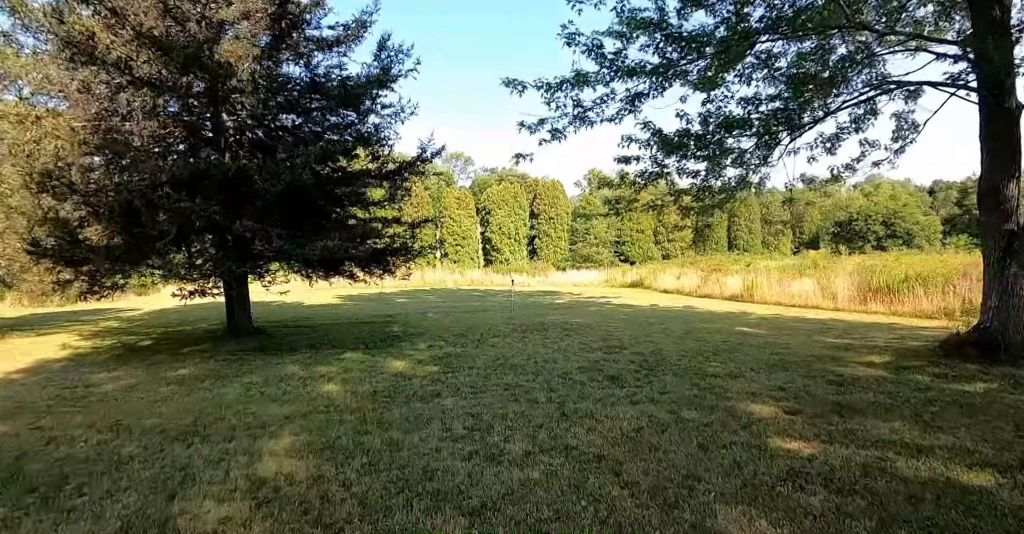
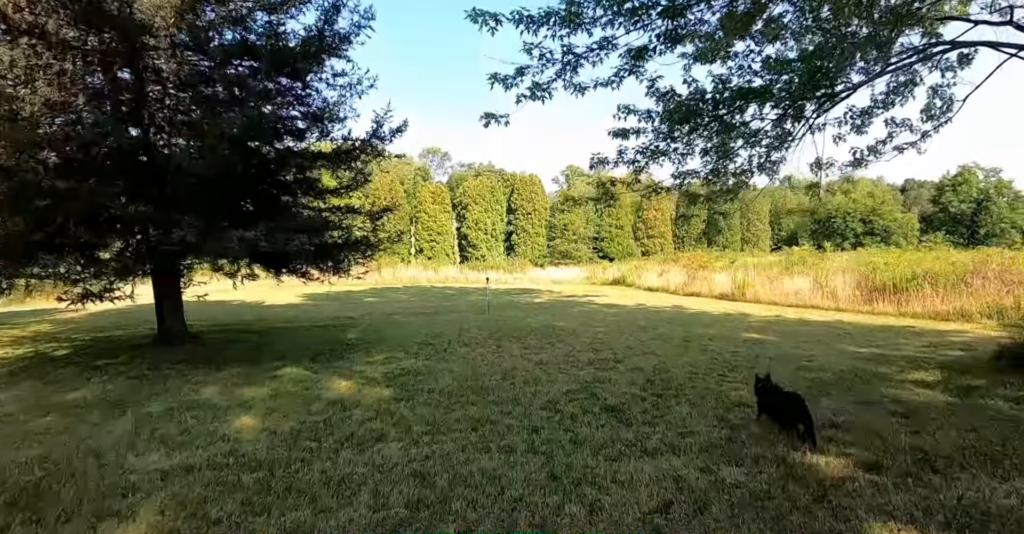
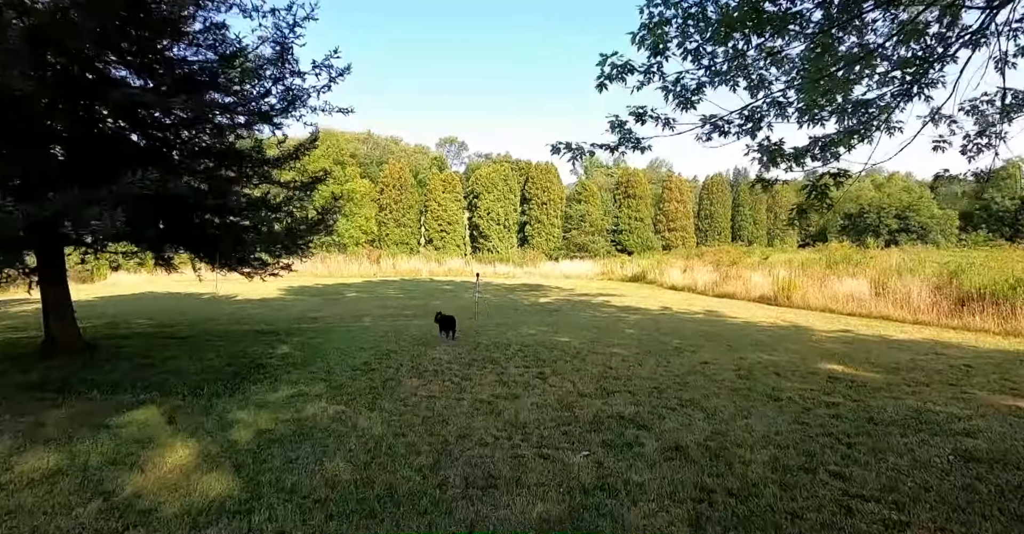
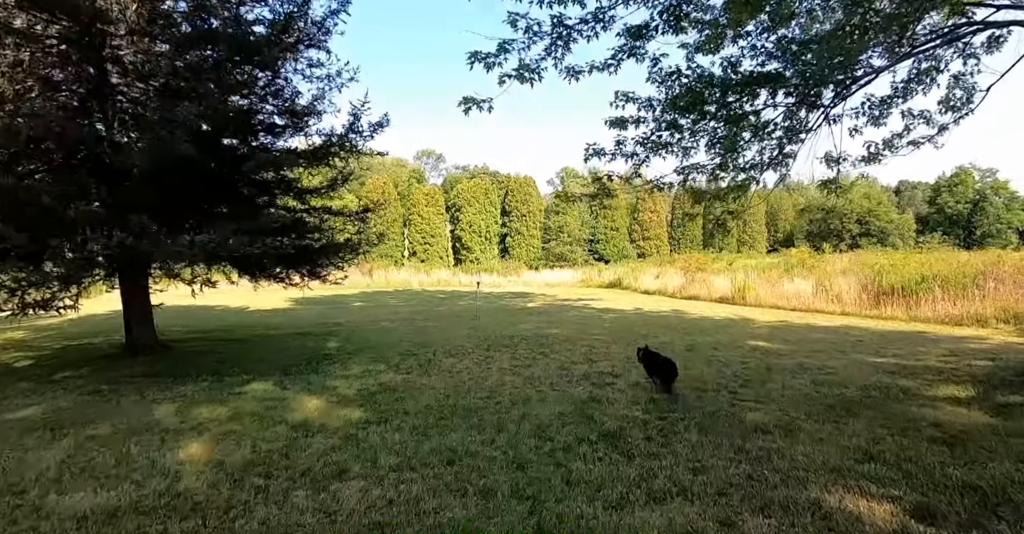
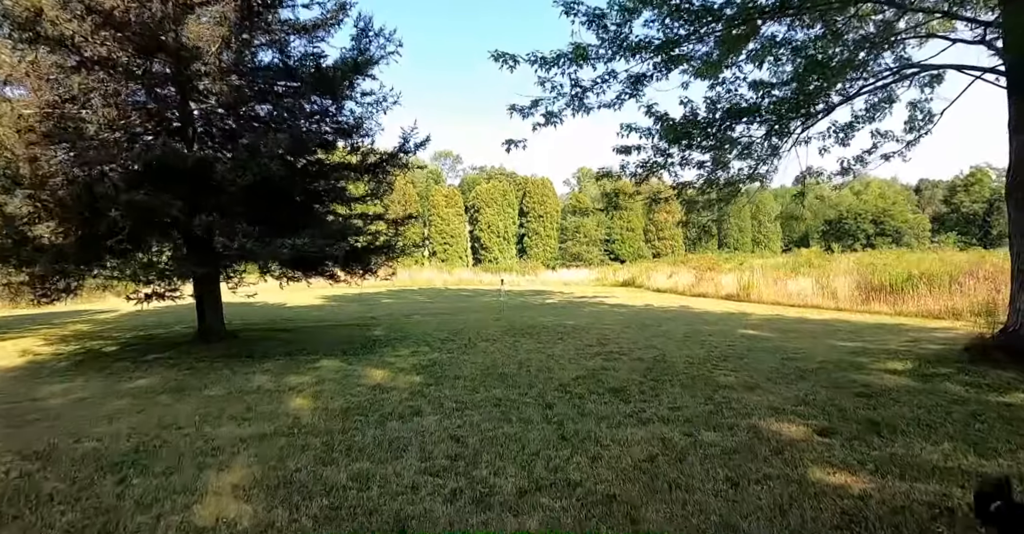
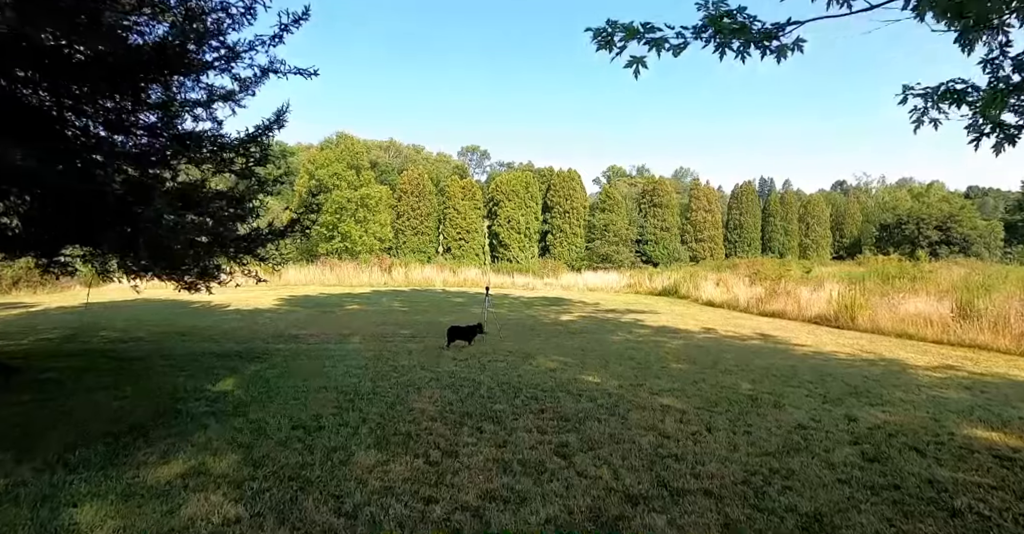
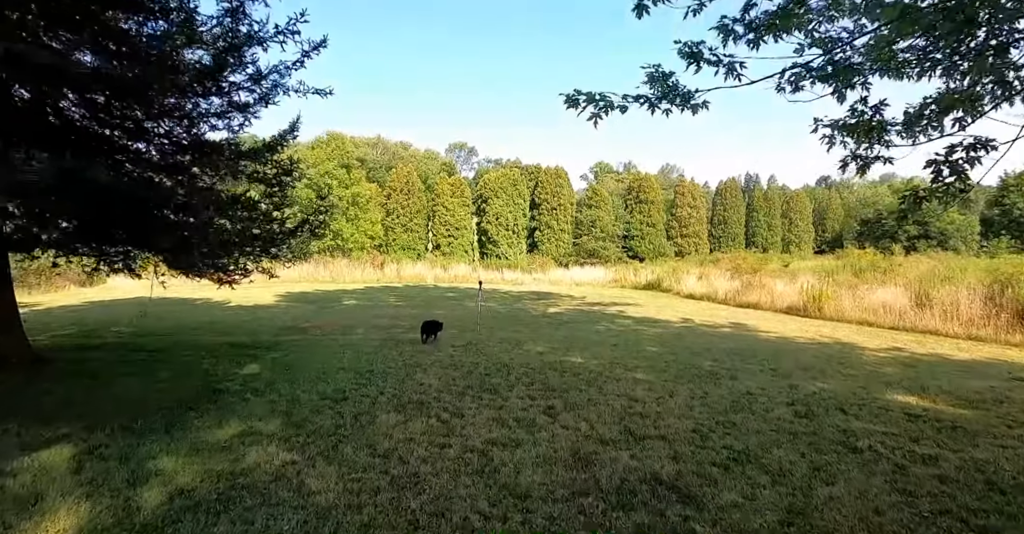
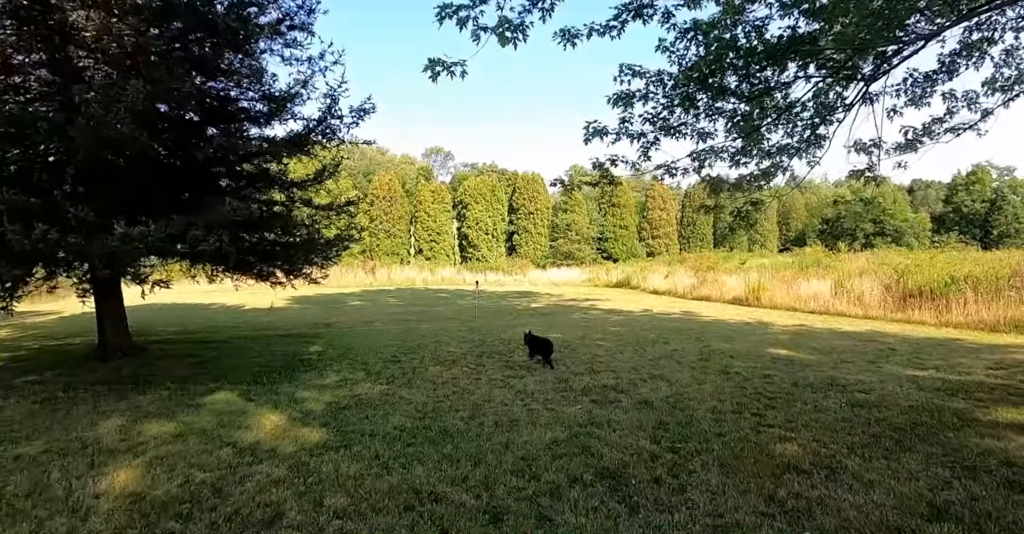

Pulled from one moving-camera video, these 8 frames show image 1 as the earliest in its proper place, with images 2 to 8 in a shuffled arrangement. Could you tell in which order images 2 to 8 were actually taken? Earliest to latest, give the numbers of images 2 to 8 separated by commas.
5, 2, 4, 8, 3, 7, 6
